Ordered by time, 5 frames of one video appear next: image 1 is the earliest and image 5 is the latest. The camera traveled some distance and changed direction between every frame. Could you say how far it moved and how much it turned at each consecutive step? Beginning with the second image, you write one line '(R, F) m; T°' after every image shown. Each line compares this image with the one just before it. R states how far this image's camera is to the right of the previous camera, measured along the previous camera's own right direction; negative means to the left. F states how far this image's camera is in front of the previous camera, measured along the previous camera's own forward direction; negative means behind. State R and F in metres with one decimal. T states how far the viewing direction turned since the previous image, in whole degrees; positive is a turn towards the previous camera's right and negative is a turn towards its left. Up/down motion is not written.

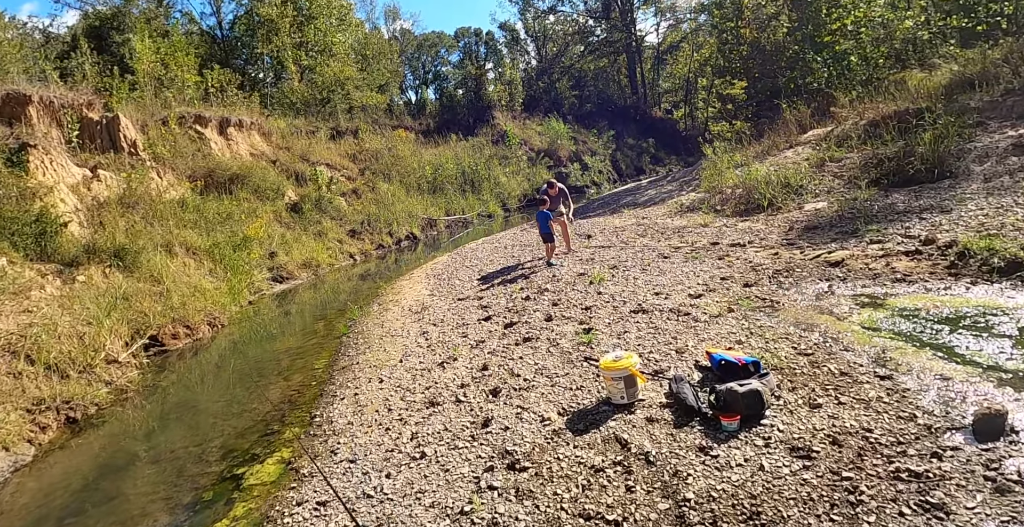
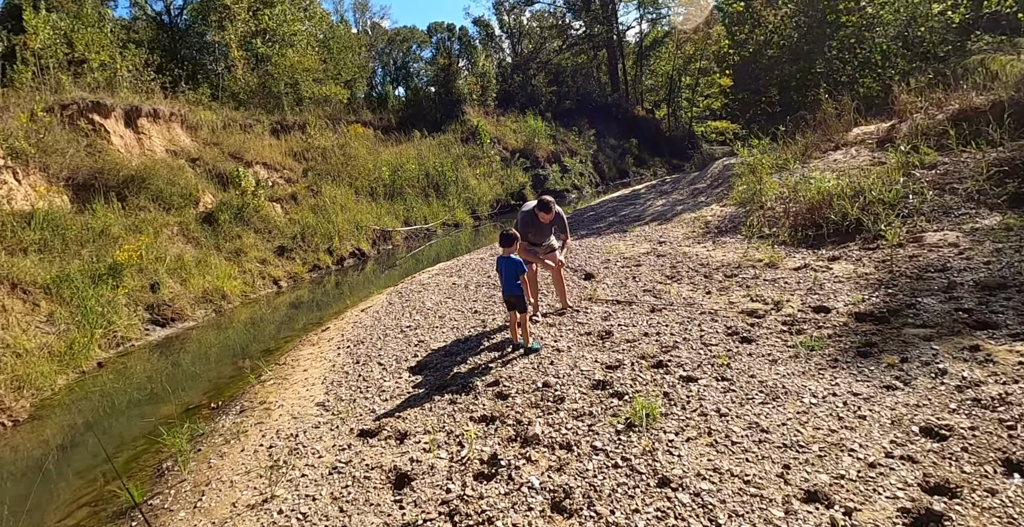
(+0.2, +3.7) m; +3°
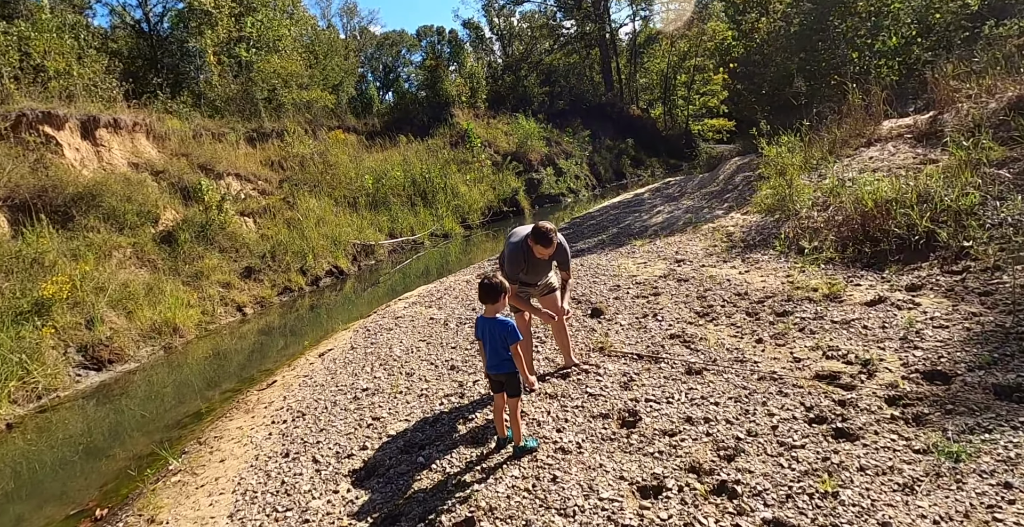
(+0.1, +1.5) m; 0°
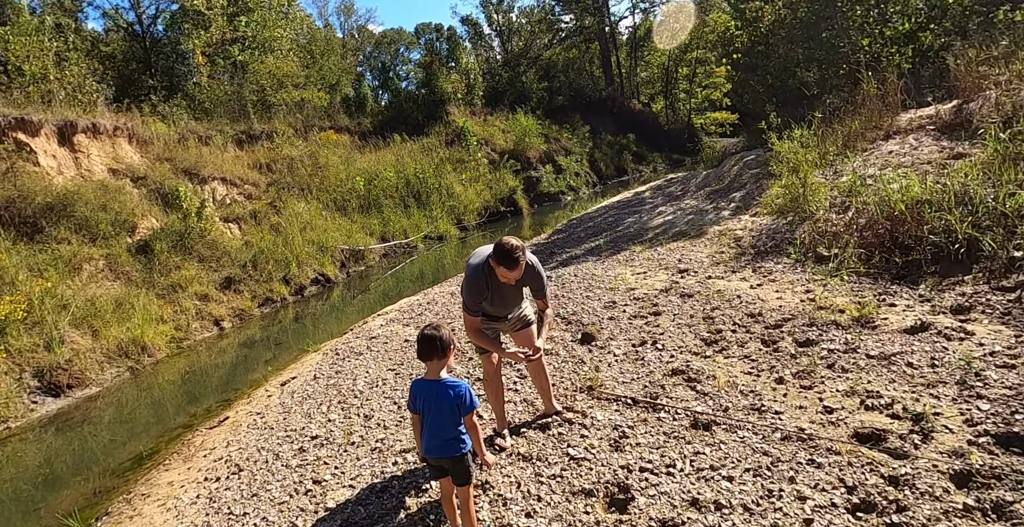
(+0.3, +0.8) m; 0°
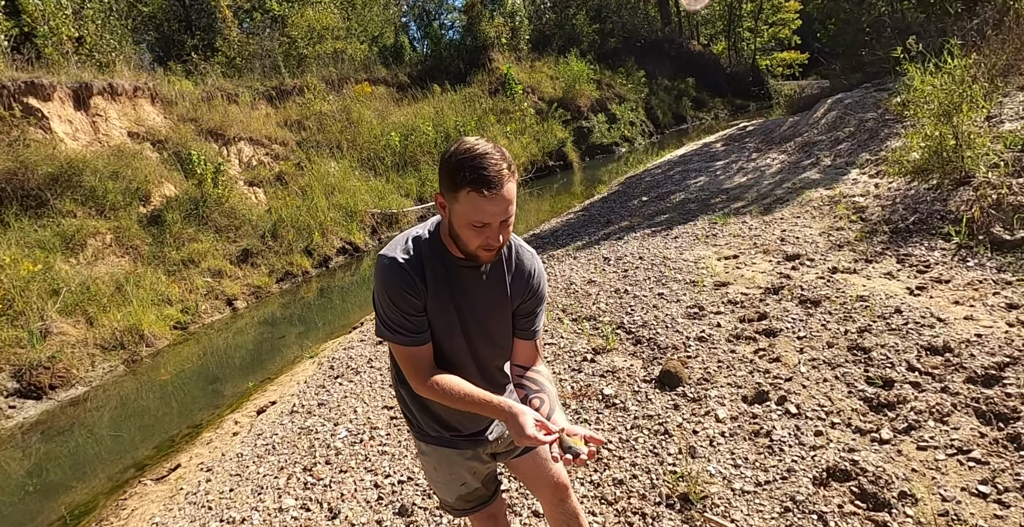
(0.0, +1.7) m; -5°
